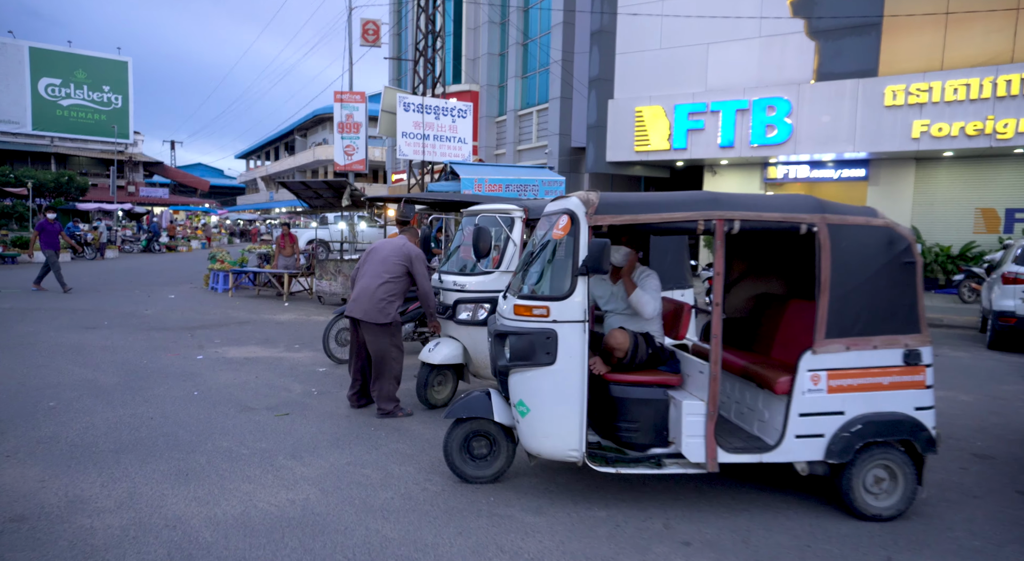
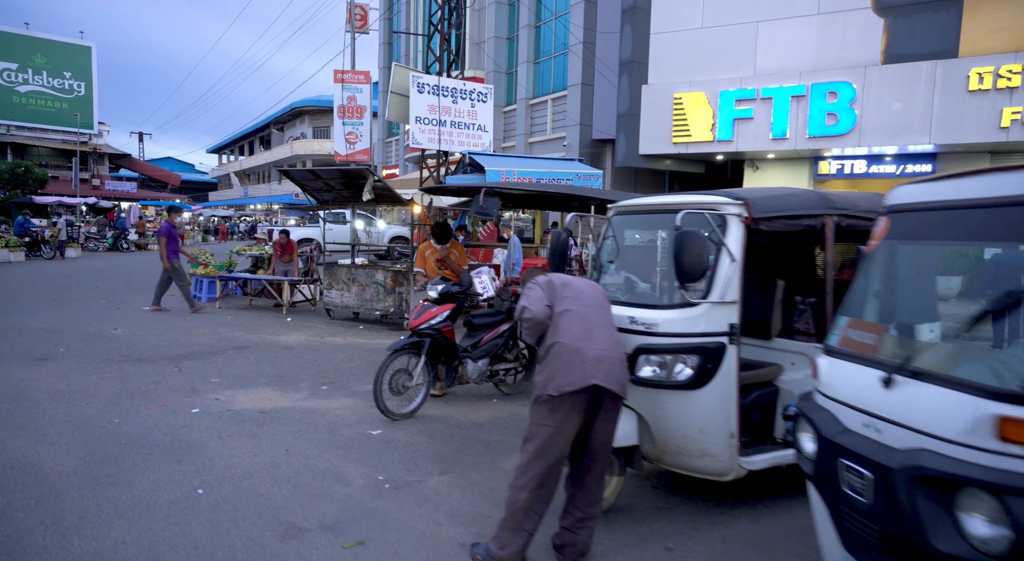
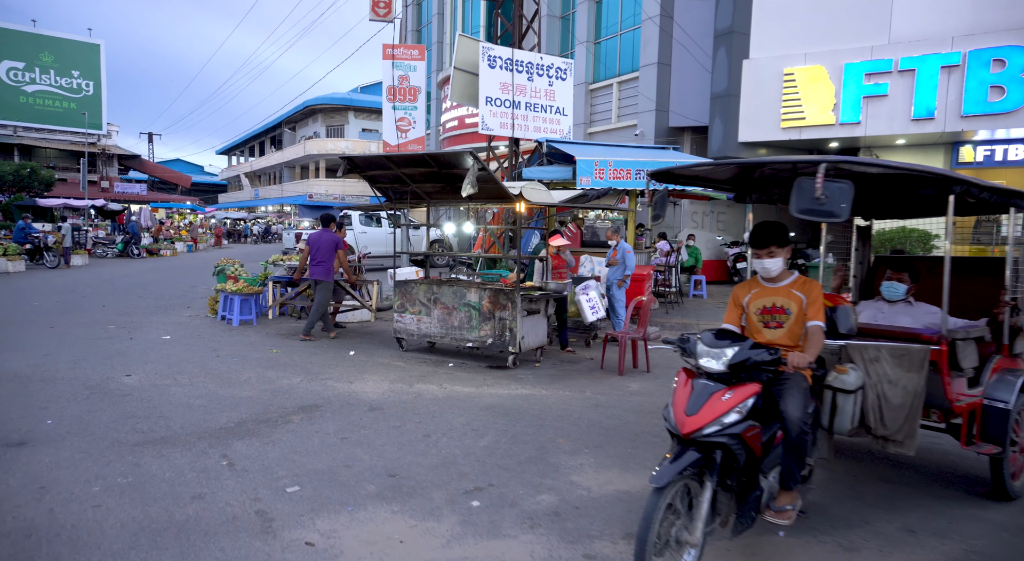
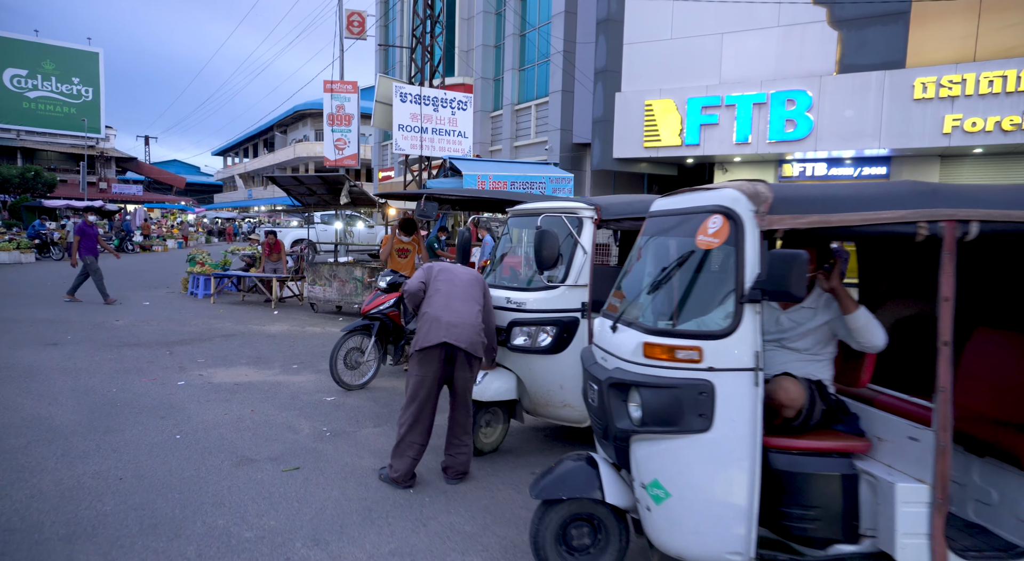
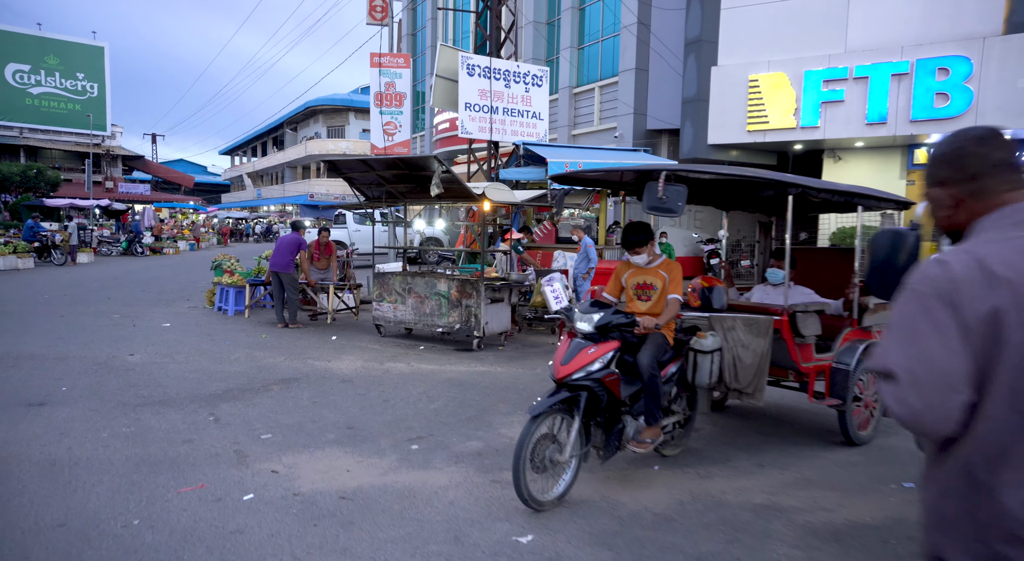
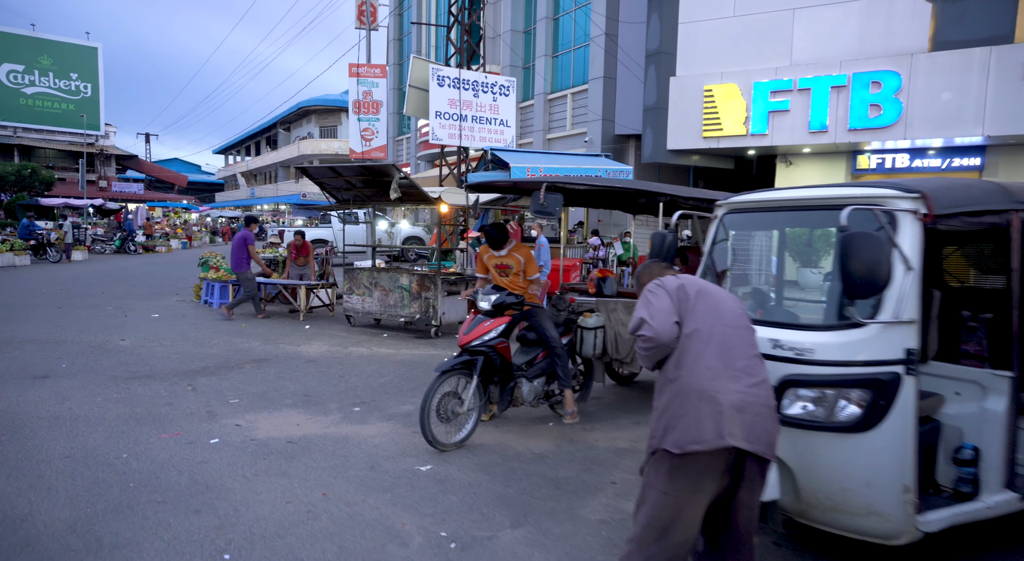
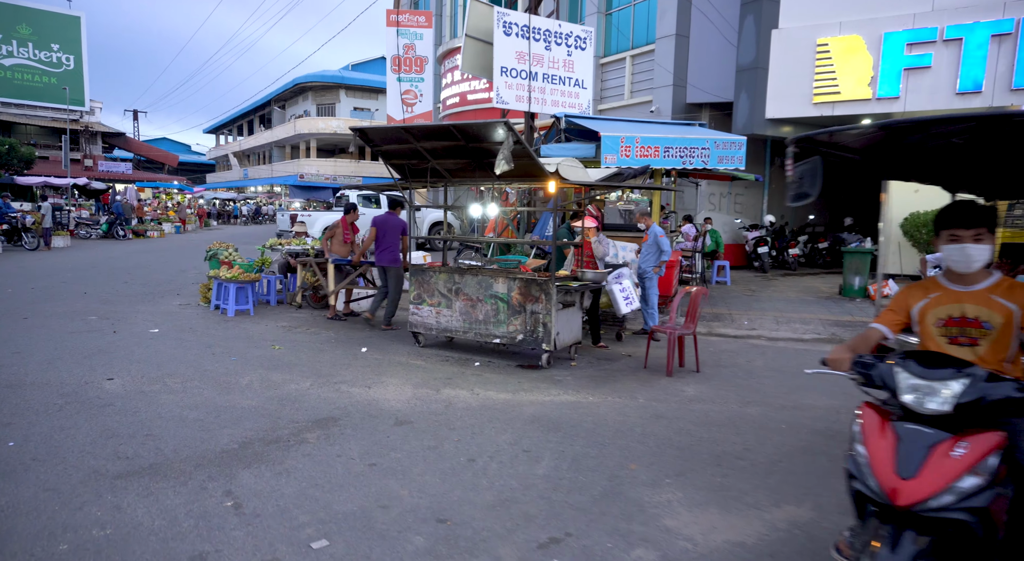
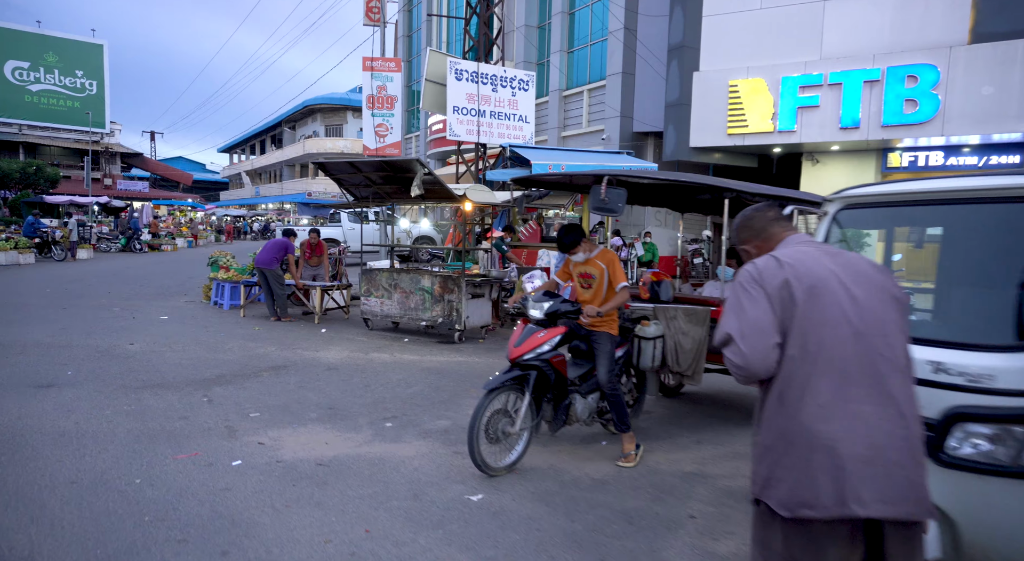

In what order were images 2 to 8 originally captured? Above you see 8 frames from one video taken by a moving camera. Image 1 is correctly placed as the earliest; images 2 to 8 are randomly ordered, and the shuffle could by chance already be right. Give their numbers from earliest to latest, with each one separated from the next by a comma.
4, 2, 6, 8, 5, 3, 7
